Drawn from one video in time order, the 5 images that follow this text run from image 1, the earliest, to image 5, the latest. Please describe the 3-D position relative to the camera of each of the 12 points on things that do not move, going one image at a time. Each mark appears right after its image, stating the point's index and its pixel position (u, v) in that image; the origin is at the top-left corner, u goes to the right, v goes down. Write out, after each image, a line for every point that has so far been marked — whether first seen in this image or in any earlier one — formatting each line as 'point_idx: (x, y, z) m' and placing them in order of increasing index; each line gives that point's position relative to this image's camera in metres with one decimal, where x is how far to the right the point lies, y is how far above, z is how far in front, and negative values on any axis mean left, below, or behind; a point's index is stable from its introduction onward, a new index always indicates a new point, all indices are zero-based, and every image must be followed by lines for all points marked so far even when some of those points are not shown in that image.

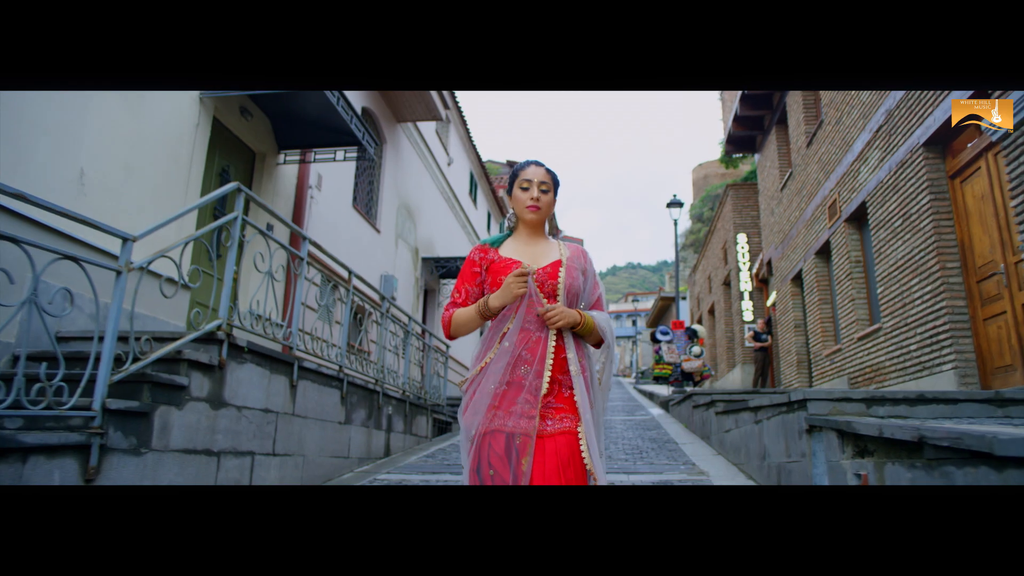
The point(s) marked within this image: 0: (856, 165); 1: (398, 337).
0: (+3.6, +1.3, +7.8) m
1: (-1.2, -0.5, +7.6) m
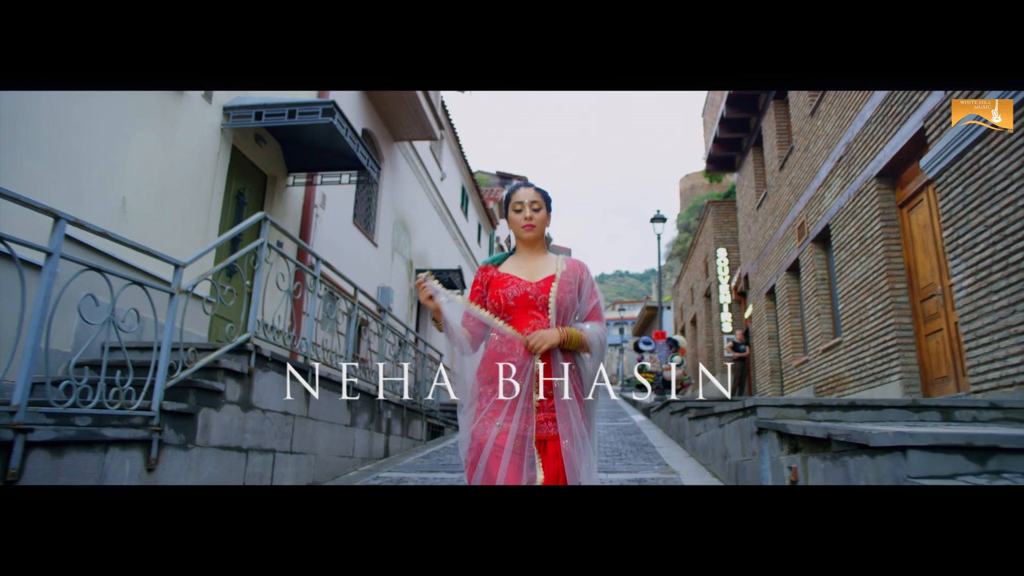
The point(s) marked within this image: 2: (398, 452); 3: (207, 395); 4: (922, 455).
0: (+3.5, +1.1, +8.4) m
1: (-1.3, -0.7, +8.2) m
2: (-1.2, -1.7, +7.5) m
3: (-1.6, -0.6, +3.9) m
4: (+1.3, -0.5, +2.3) m
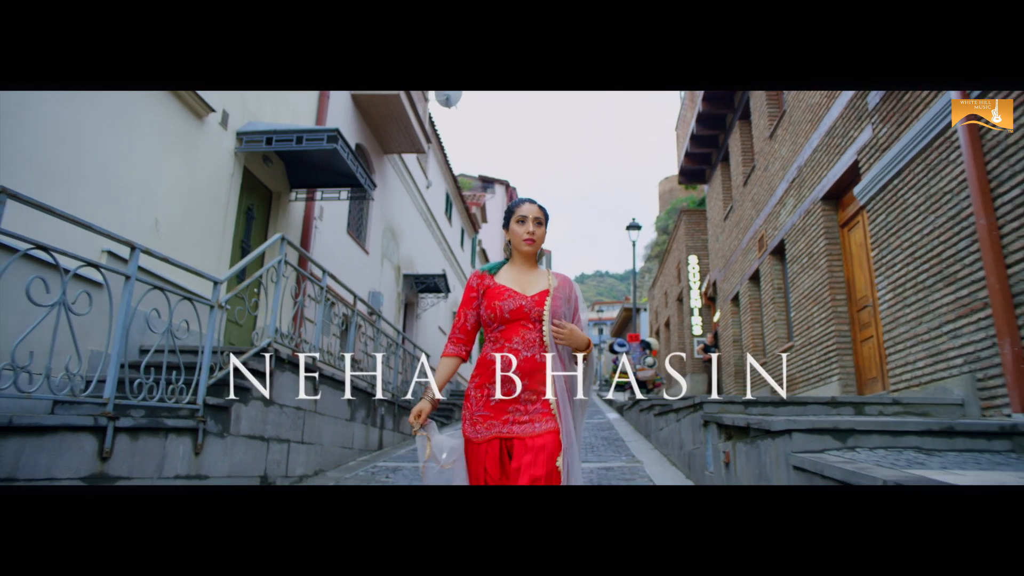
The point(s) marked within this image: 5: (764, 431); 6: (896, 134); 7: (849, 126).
0: (+3.3, +1.0, +9.2) m
1: (-1.5, -0.7, +8.9) m
2: (-1.4, -1.7, +8.2) m
3: (-1.7, -0.6, +4.6) m
4: (+1.2, -0.6, +3.0) m
5: (+1.2, -0.7, +3.4) m
6: (+3.0, +1.2, +5.8) m
7: (+3.1, +1.5, +6.8) m
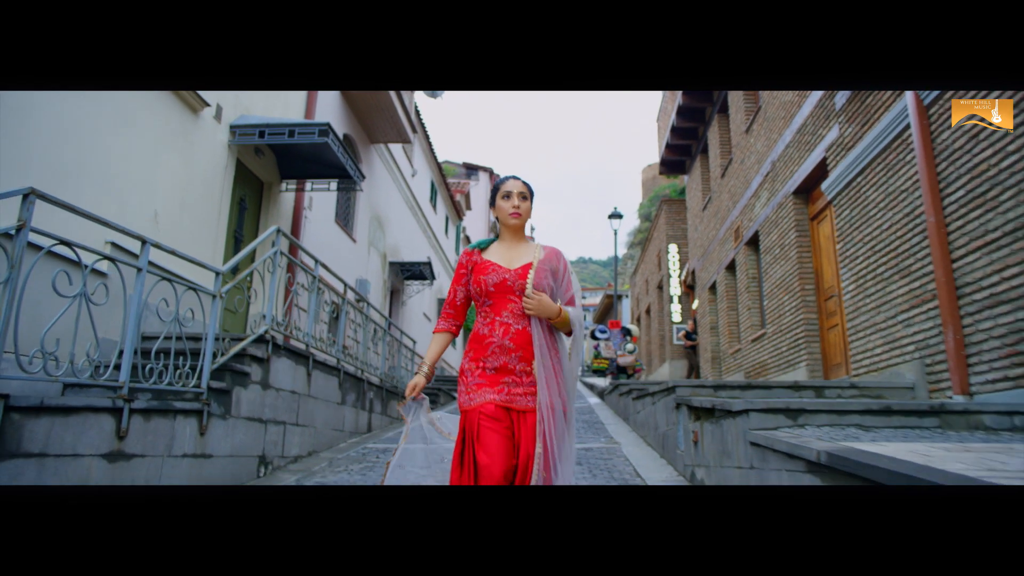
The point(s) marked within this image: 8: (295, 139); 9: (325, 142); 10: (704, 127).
0: (+3.1, +1.1, +9.6) m
1: (-1.7, -0.6, +9.1) m
2: (-1.5, -1.6, +8.5) m
3: (-1.8, -0.6, +4.8) m
4: (+1.1, -0.6, +3.4) m
5: (+1.1, -0.6, +3.7) m
6: (+2.9, +1.3, +6.1) m
7: (+3.0, +1.6, +7.1) m
8: (-2.2, +1.5, +7.3) m
9: (-1.9, +1.5, +7.4) m
10: (+3.4, +2.8, +12.9) m
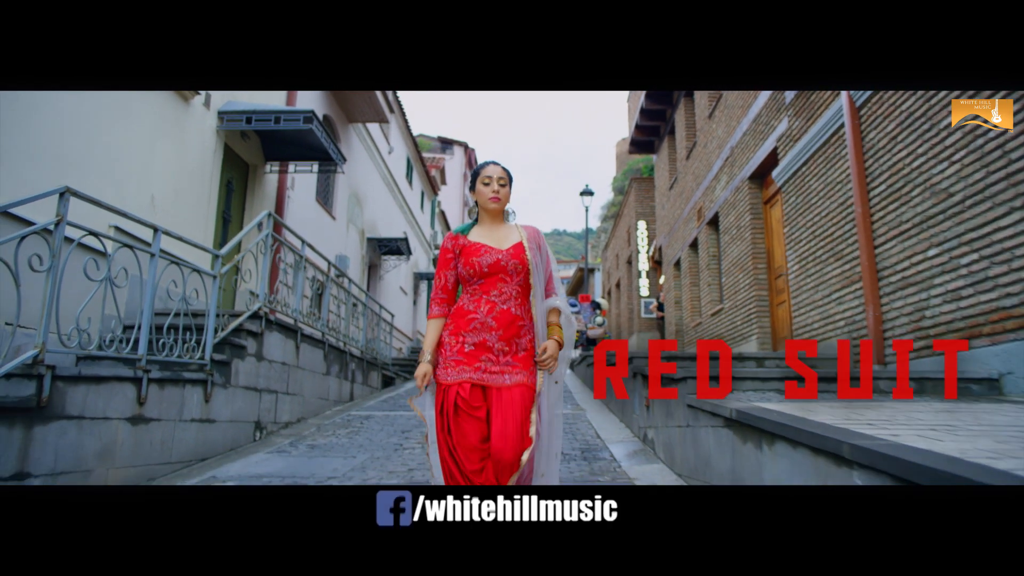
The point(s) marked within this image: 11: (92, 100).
0: (+2.8, +1.5, +10.2) m
1: (-2.0, -0.3, +9.6) m
2: (-1.9, -1.3, +9.0) m
3: (-2.0, -0.4, +5.3) m
4: (+1.0, -0.5, +4.0) m
5: (+0.9, -0.5, +4.3) m
6: (+2.7, +1.5, +6.7) m
7: (+2.7, +1.8, +7.7) m
8: (-2.4, +1.7, +7.7) m
9: (-2.2, +1.7, +7.8) m
10: (+2.9, +3.3, +13.4) m
11: (-3.2, +1.4, +5.7) m
